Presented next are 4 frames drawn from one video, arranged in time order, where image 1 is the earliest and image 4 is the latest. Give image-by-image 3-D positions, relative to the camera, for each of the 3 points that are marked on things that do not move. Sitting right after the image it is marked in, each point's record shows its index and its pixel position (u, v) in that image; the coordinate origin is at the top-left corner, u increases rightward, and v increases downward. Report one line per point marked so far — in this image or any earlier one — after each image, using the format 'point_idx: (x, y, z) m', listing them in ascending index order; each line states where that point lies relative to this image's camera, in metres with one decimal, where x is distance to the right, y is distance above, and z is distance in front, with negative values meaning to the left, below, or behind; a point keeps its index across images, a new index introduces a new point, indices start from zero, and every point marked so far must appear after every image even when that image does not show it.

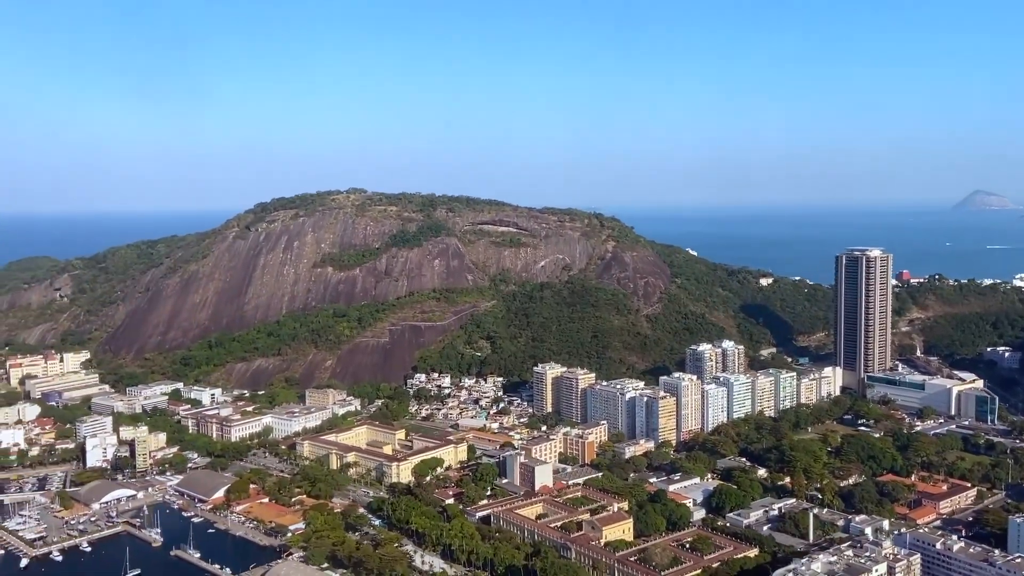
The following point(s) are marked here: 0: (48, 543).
0: (-11.2, -6.2, +19.6) m
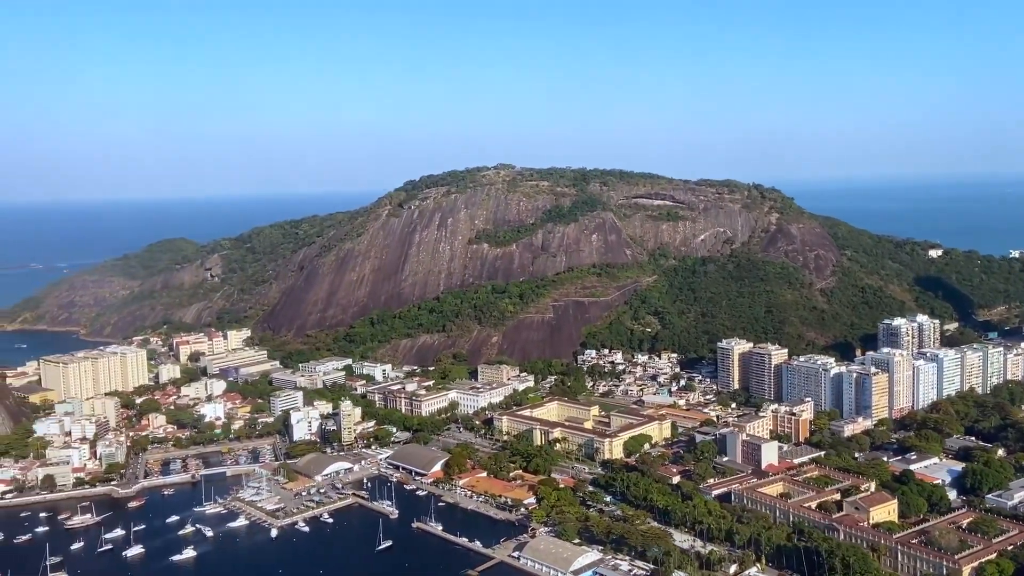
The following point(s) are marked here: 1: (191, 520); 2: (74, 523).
0: (-5.5, -5.6, +20.0) m
1: (-7.9, -5.7, +19.9) m
2: (-10.7, -5.7, +19.8) m
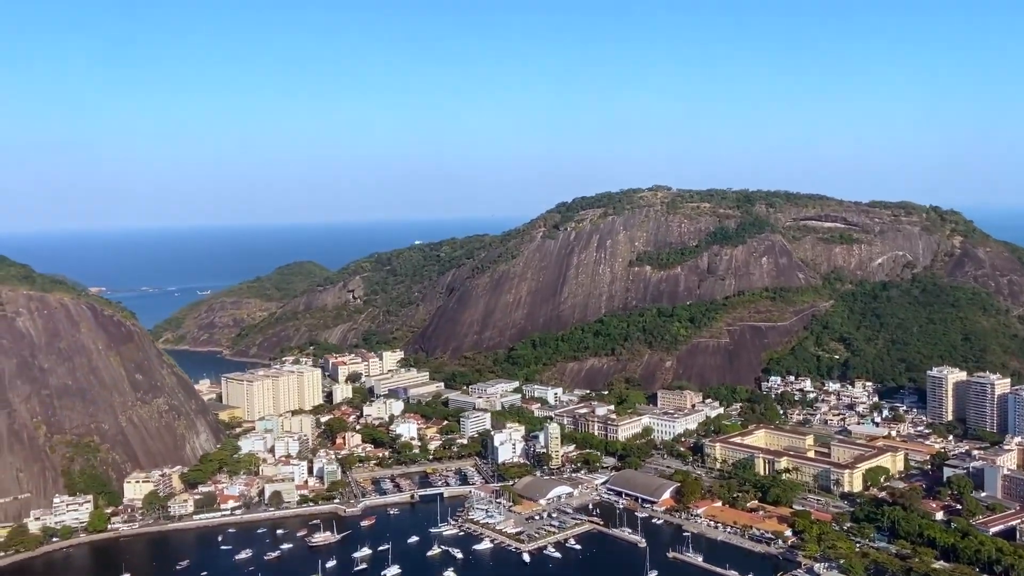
0: (+0.5, -6.0, +19.4) m
1: (-1.9, -6.1, +19.5) m
2: (-4.7, -6.1, +19.6) m
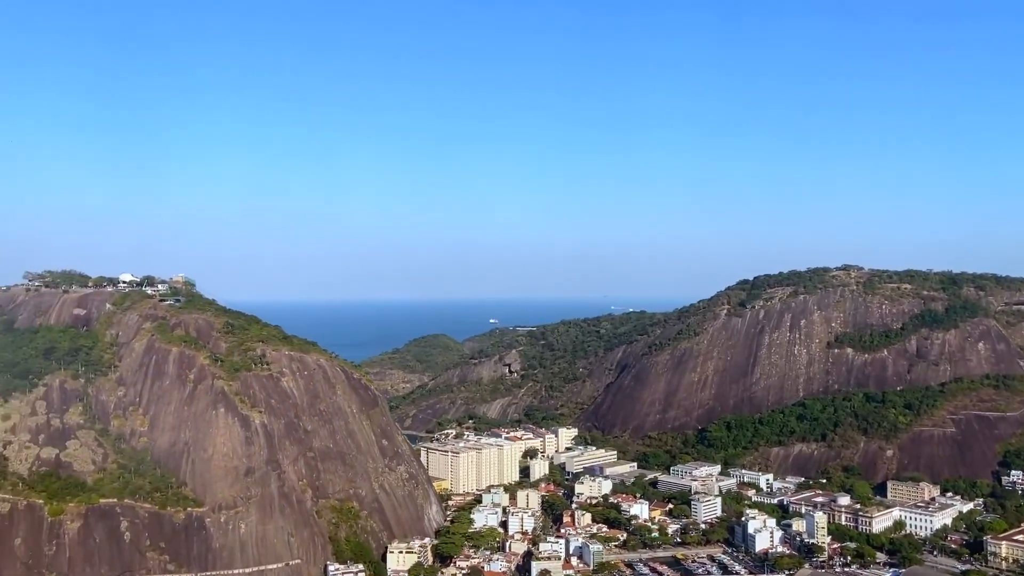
0: (+7.5, -7.7, +17.7) m
1: (+5.1, -7.7, +18.0) m
2: (+2.3, -7.7, +18.4) m
